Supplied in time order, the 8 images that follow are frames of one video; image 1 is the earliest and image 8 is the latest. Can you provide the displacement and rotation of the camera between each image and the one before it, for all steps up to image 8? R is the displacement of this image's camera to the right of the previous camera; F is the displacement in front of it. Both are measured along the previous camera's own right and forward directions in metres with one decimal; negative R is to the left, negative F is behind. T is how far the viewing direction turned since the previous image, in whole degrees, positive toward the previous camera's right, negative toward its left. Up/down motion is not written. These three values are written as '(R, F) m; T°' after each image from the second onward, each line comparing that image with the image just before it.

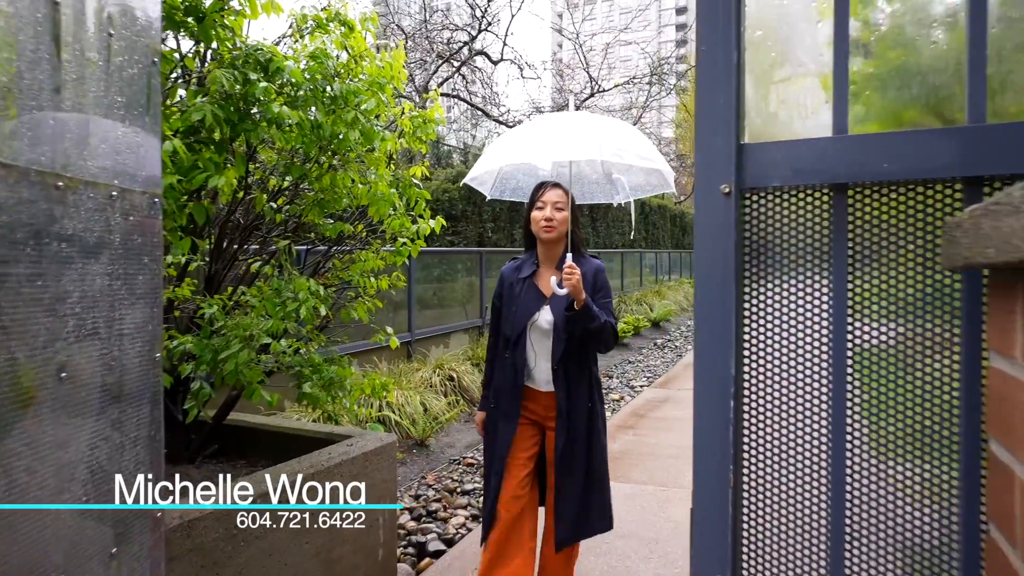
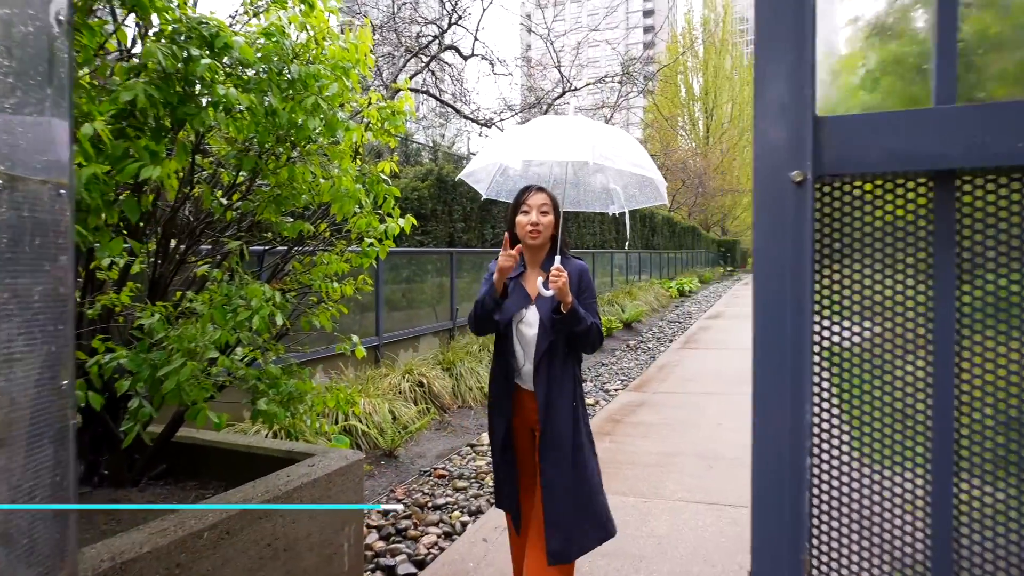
(0.0, +0.2) m; +3°
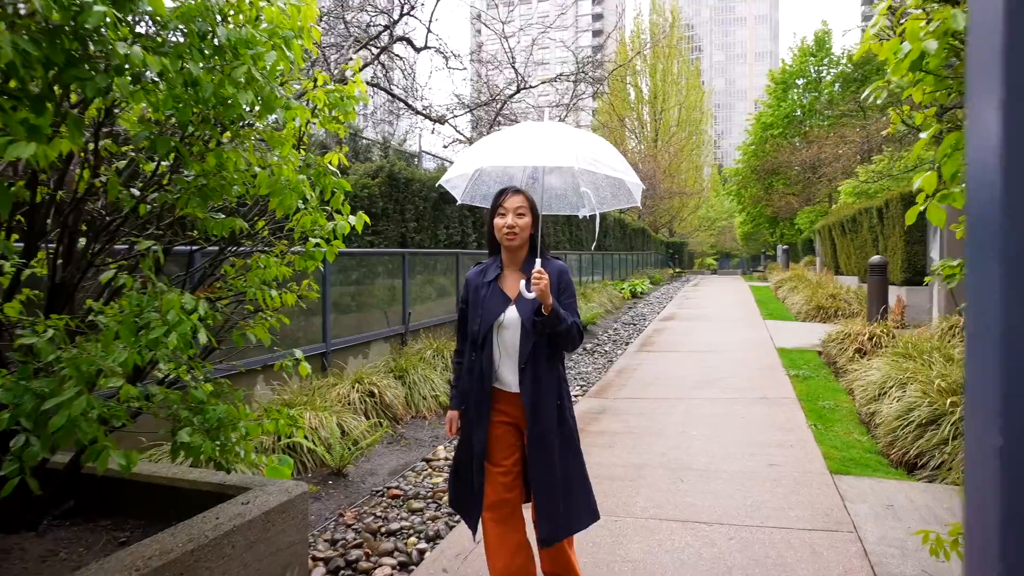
(-0.1, +0.3) m; +4°
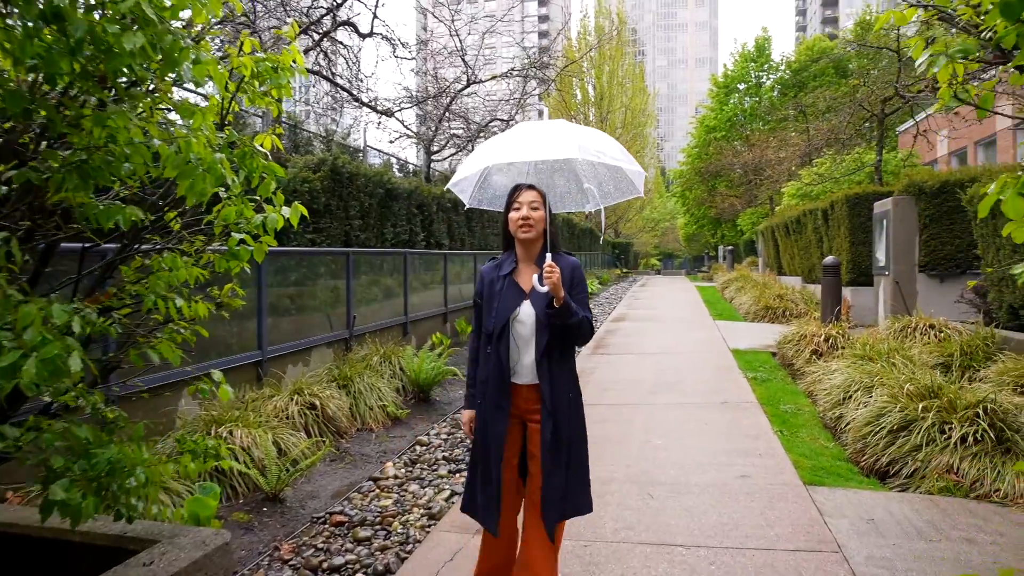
(-0.1, +0.4) m; +5°
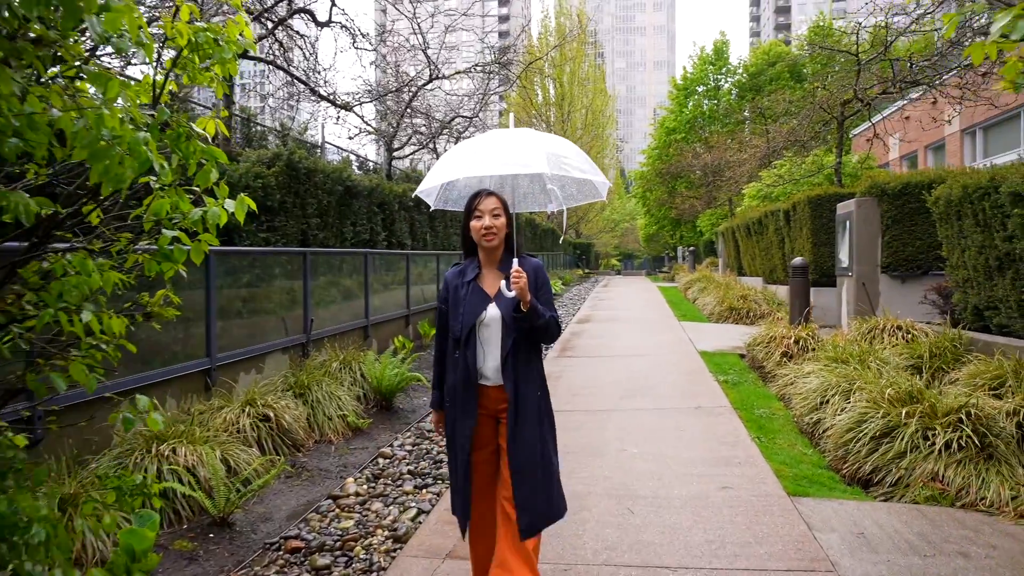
(-0.1, +0.3) m; +3°
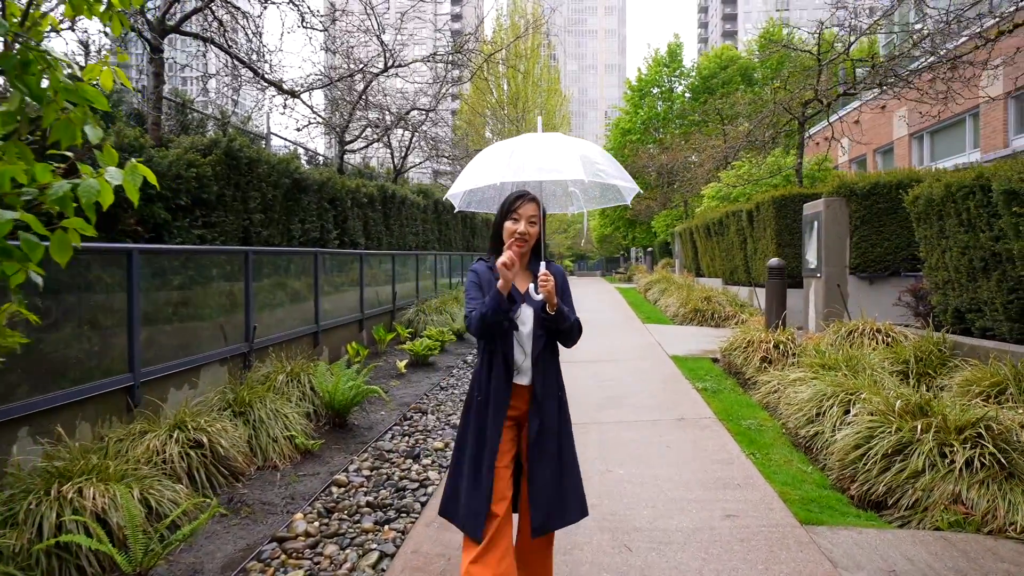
(-0.1, +0.6) m; +4°
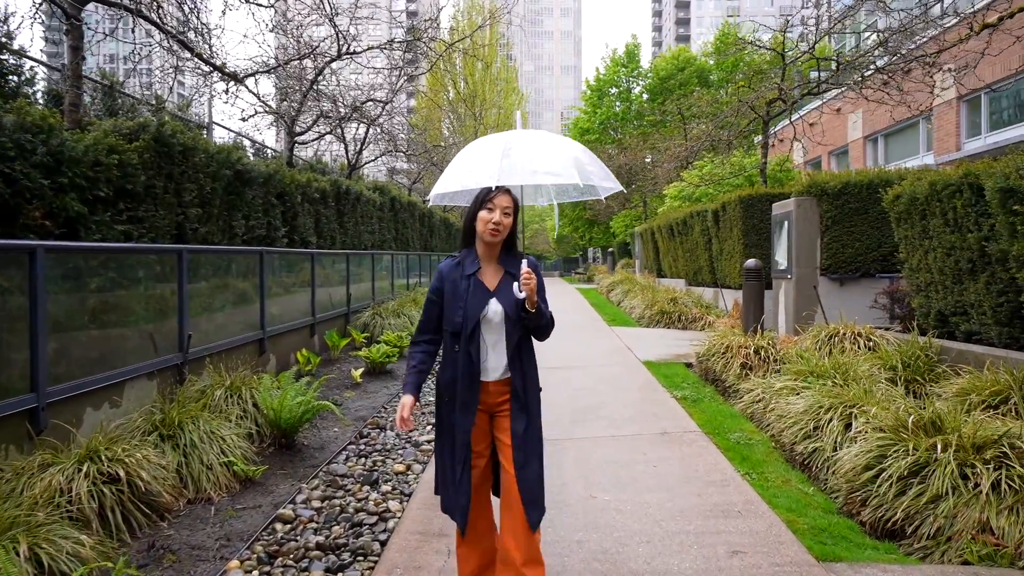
(-0.1, +0.5) m; +4°
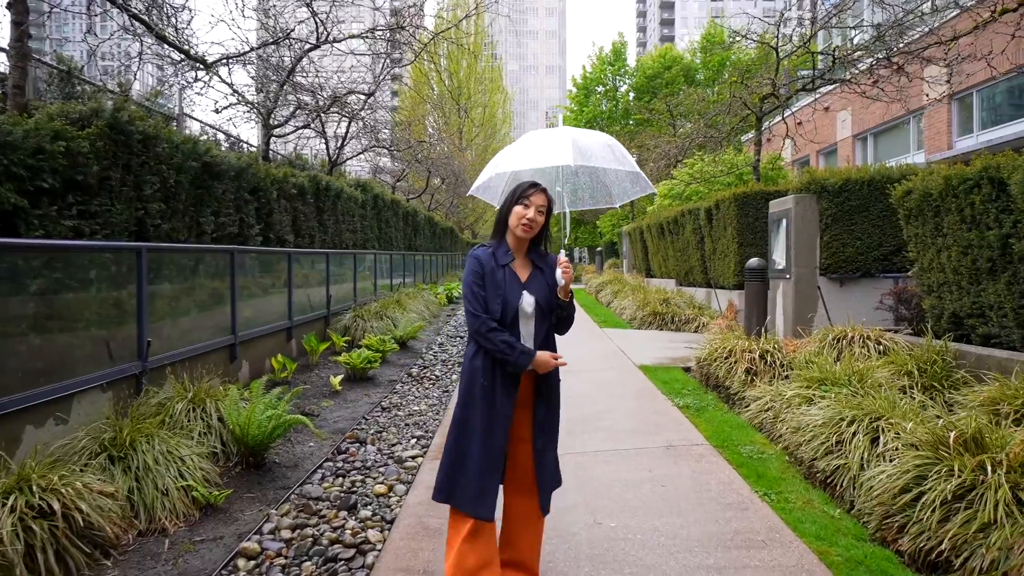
(-0.1, +0.4) m; +1°
